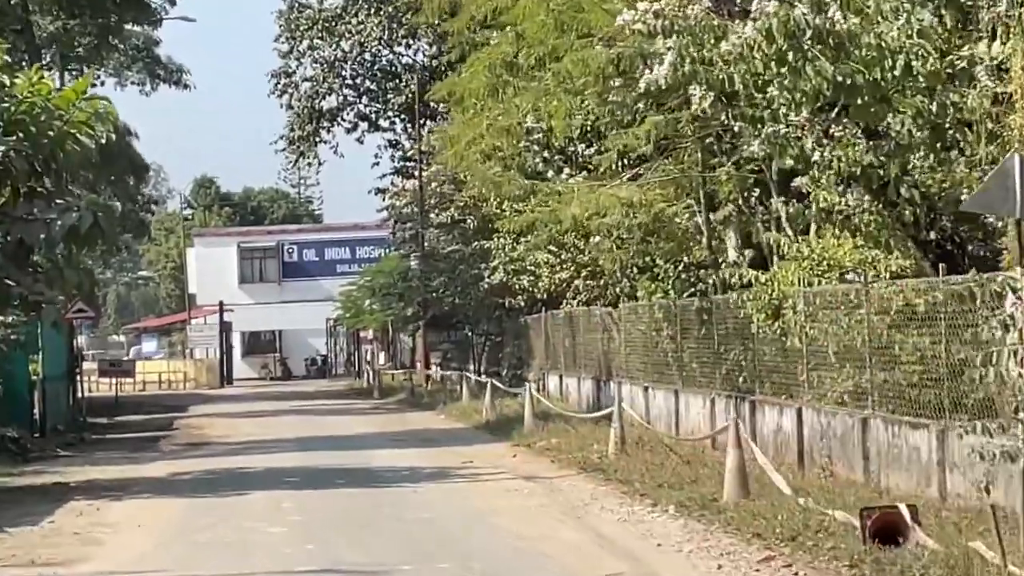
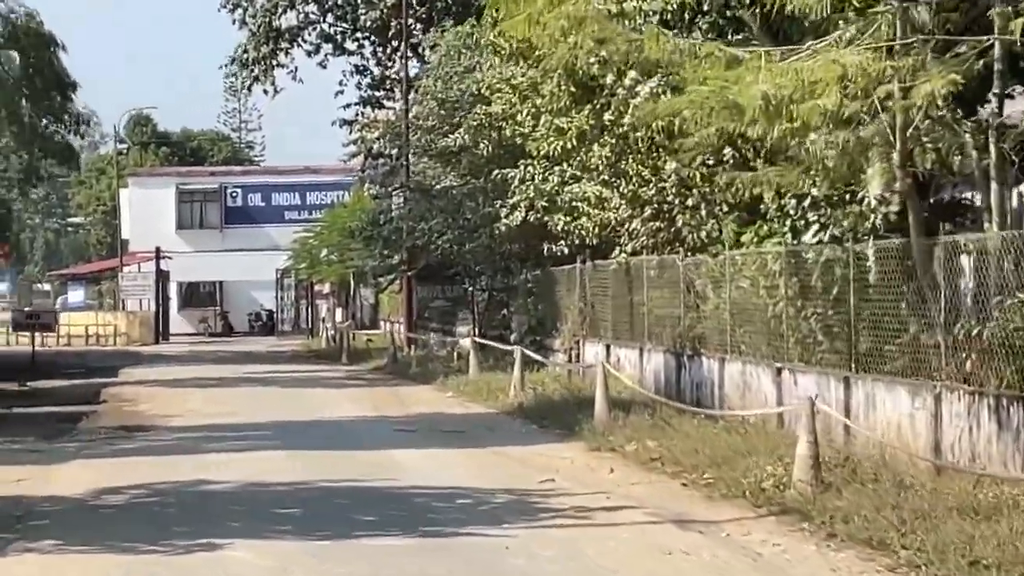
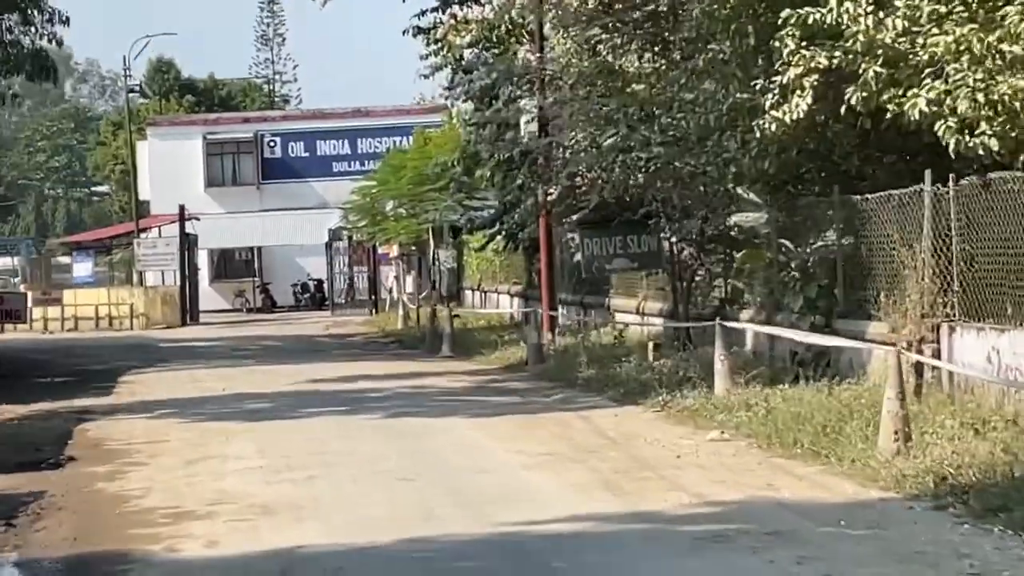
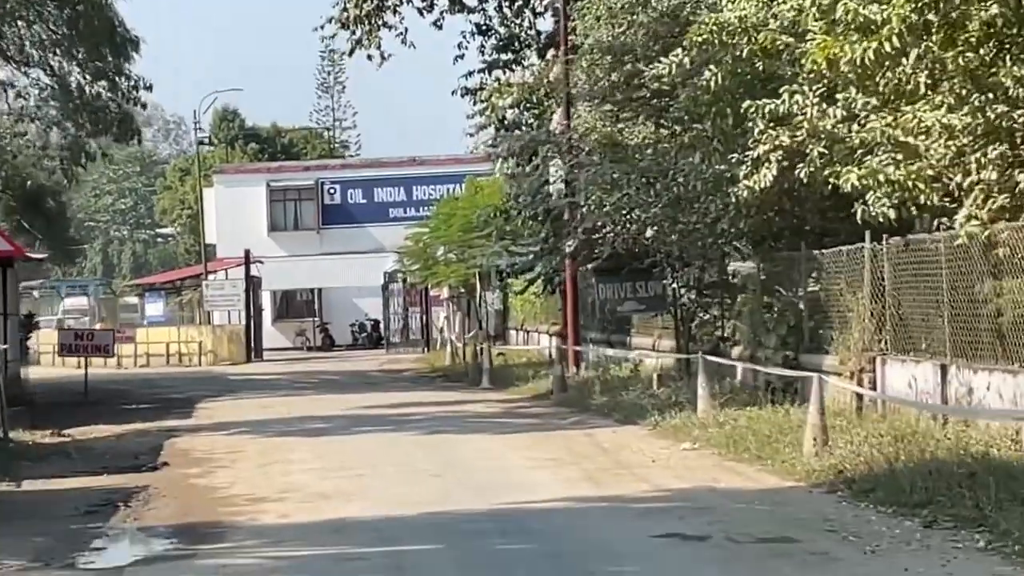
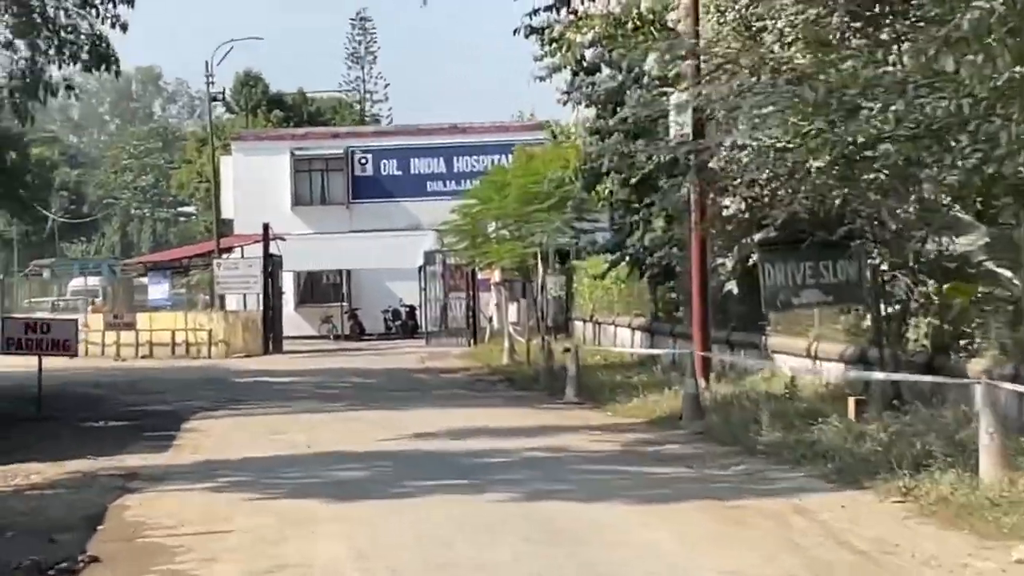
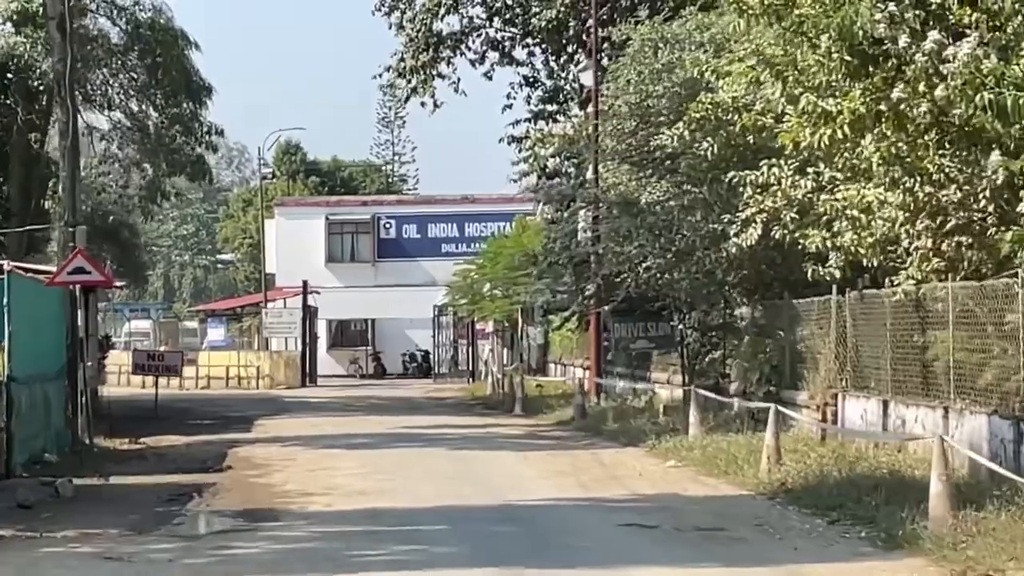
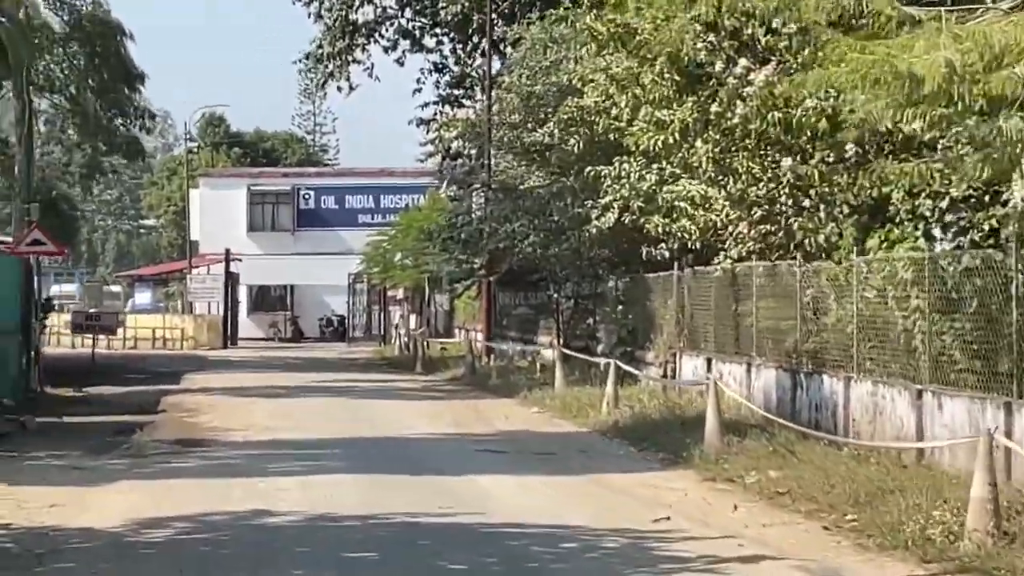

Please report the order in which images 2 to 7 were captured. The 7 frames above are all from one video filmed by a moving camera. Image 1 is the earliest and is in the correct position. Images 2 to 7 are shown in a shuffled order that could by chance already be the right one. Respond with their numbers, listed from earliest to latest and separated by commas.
2, 7, 6, 4, 3, 5
